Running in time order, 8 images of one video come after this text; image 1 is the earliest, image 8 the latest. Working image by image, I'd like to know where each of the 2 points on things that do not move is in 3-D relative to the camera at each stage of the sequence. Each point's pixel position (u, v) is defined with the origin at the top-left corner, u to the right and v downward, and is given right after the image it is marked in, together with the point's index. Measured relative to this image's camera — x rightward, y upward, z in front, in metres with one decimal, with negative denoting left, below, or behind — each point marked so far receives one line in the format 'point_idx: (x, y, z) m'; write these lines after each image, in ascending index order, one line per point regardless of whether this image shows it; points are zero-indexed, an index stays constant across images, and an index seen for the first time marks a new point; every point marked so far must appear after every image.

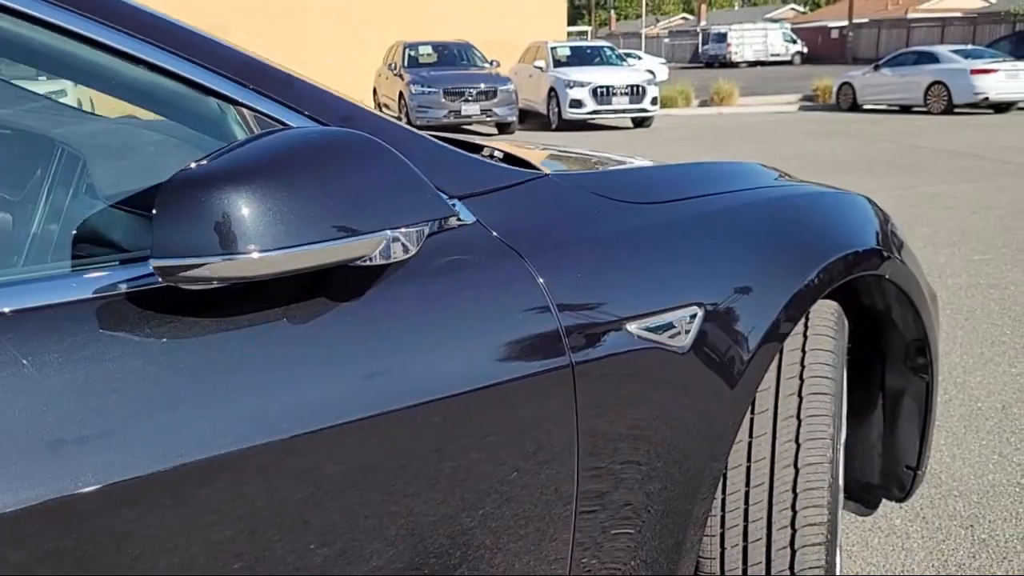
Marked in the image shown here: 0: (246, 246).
0: (-0.3, +0.1, +0.9) m
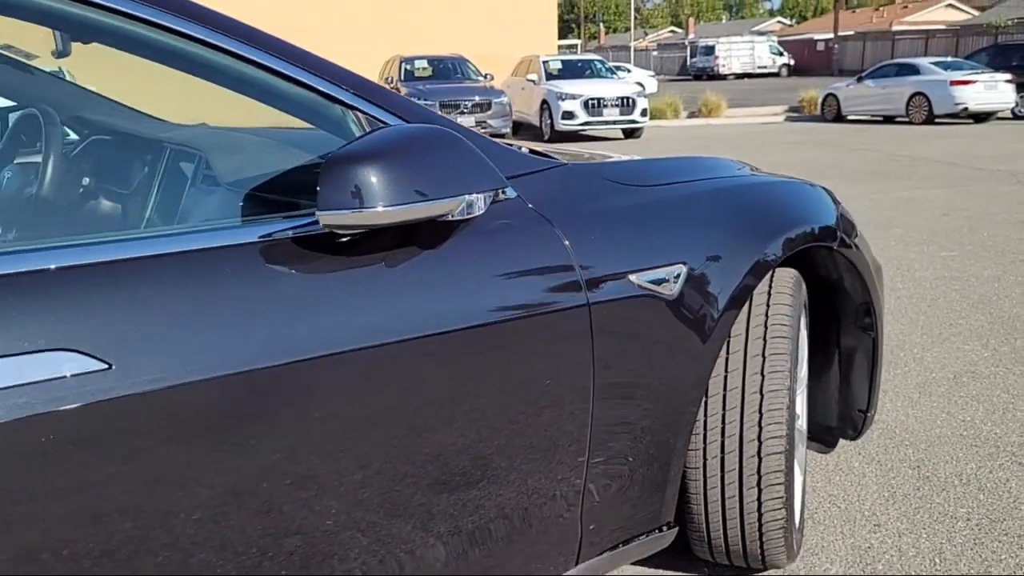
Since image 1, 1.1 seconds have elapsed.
0: (-0.2, +0.1, +1.4) m
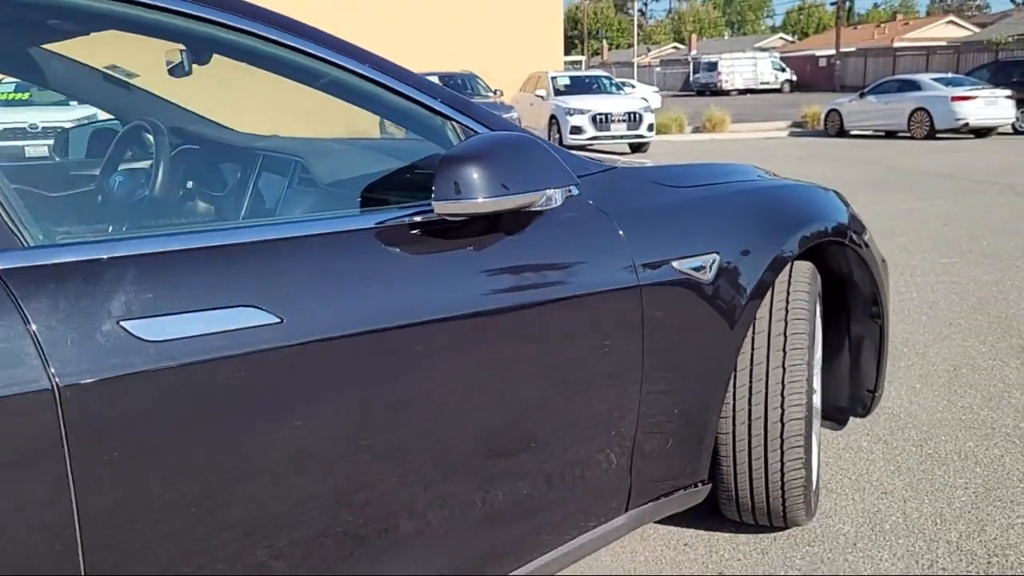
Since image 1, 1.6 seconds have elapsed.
0: (-0.1, +0.2, +1.7) m
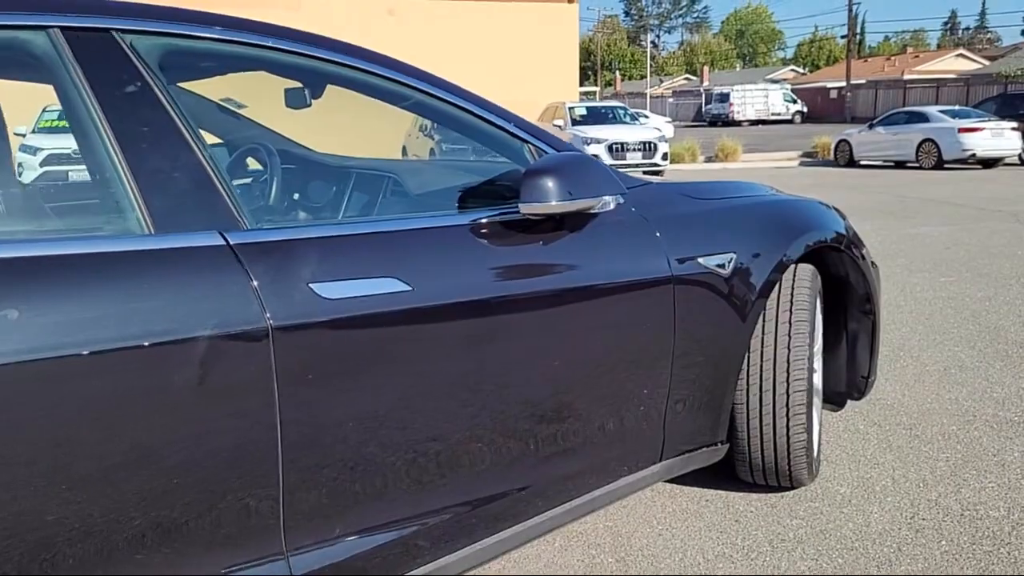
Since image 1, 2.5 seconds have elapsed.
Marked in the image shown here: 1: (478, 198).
0: (+0.1, +0.2, +2.2) m
1: (-0.1, +0.3, +2.4) m
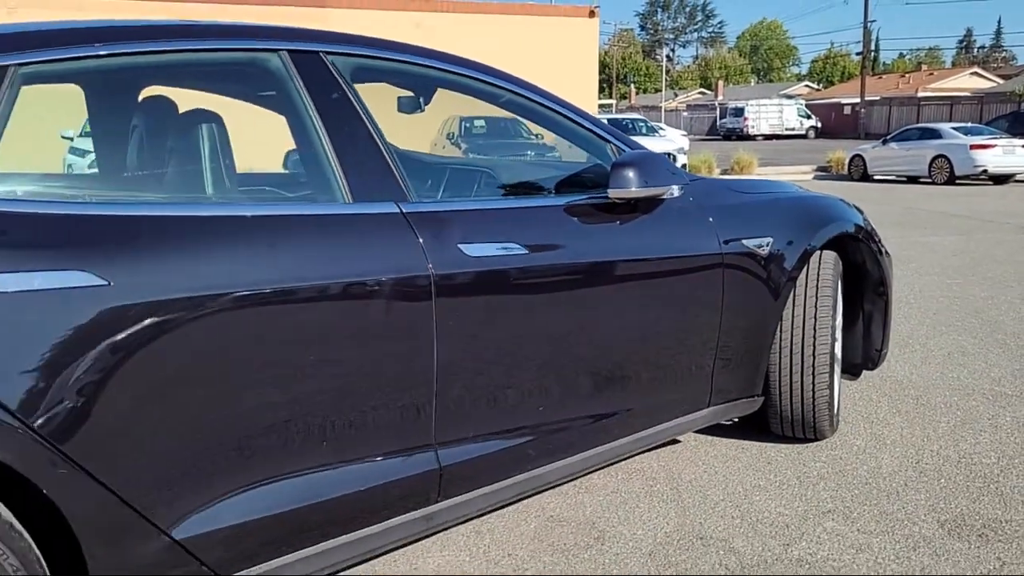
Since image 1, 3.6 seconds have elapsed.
0: (+0.4, +0.3, +2.8) m
1: (+0.2, +0.4, +3.0) m
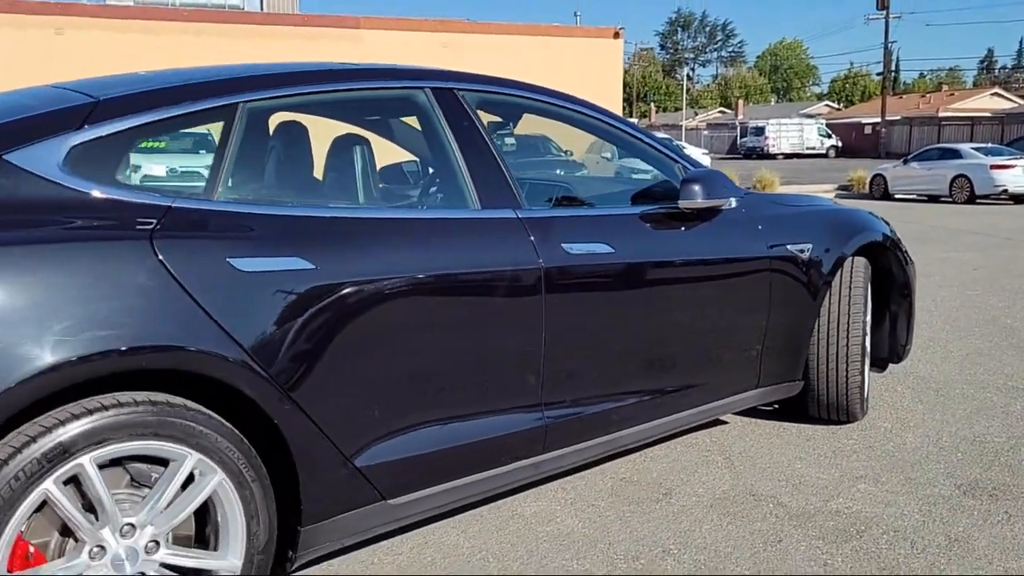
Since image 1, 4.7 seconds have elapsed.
0: (+0.7, +0.3, +3.3) m
1: (+0.5, +0.4, +3.6) m
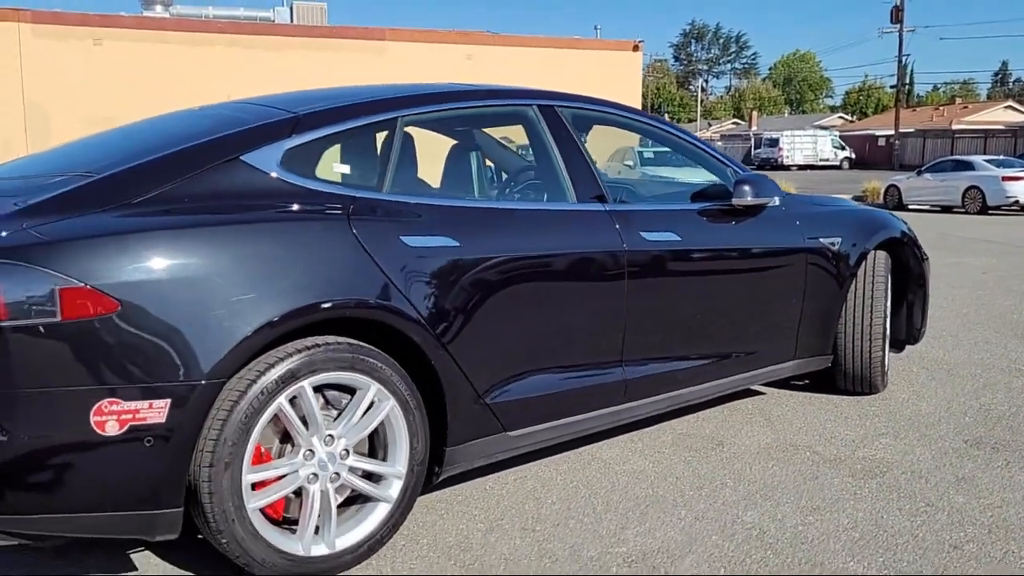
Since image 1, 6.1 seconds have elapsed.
0: (+1.1, +0.4, +4.0) m
1: (+0.9, +0.4, +4.2) m
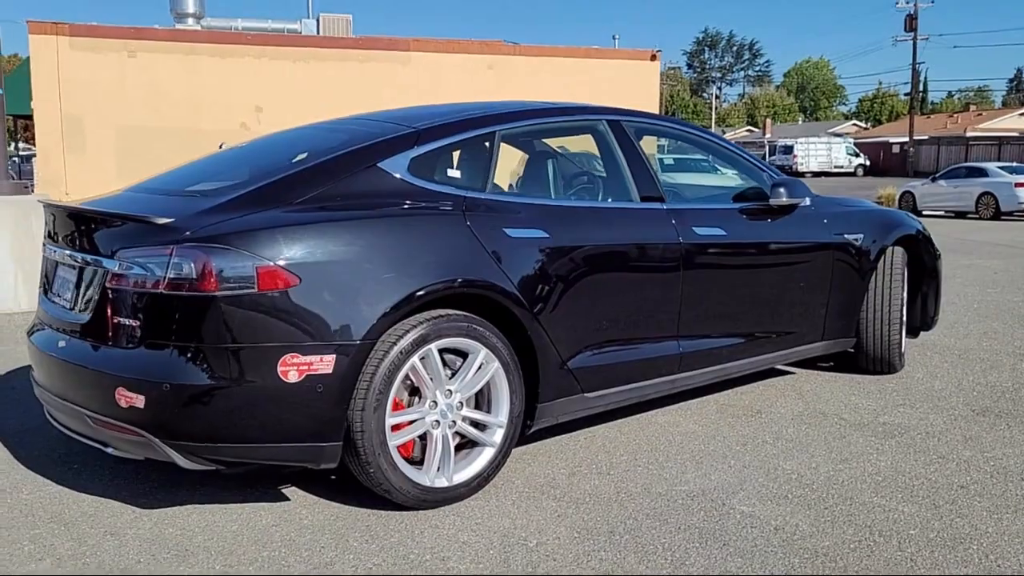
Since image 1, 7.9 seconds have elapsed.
0: (+1.5, +0.5, +4.6) m
1: (+1.3, +0.5, +4.9) m
